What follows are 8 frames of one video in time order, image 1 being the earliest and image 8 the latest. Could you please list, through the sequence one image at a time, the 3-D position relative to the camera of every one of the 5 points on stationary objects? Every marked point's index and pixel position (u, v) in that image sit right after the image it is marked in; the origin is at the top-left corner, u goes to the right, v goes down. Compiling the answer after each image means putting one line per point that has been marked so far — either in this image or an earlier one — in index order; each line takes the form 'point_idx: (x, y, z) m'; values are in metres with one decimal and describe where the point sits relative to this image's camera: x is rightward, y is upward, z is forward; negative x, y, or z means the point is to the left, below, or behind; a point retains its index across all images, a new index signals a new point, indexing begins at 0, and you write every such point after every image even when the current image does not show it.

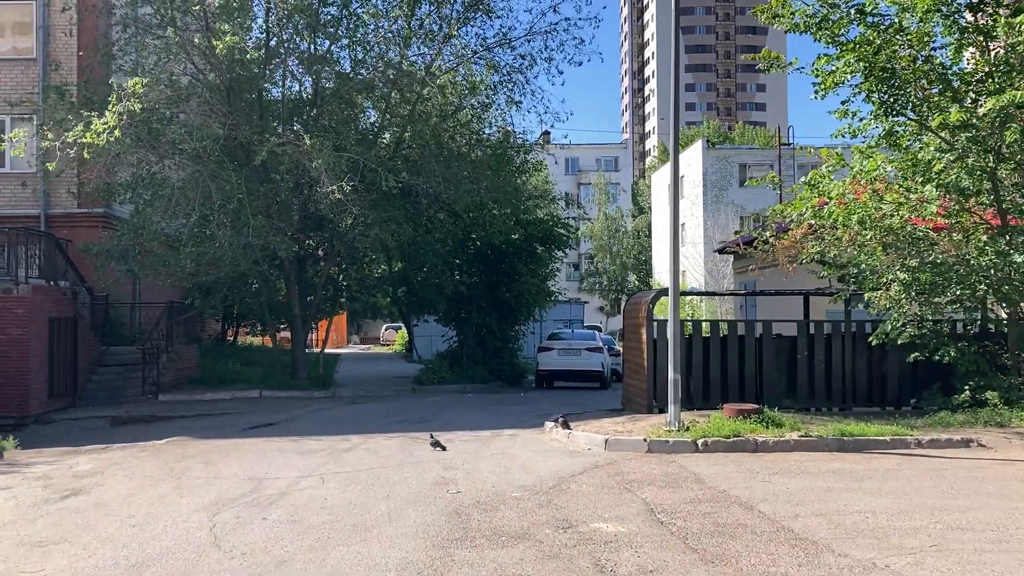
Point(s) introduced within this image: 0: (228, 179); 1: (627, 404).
0: (-5.2, +2.0, +17.1) m
1: (+1.6, -1.7, +13.4) m
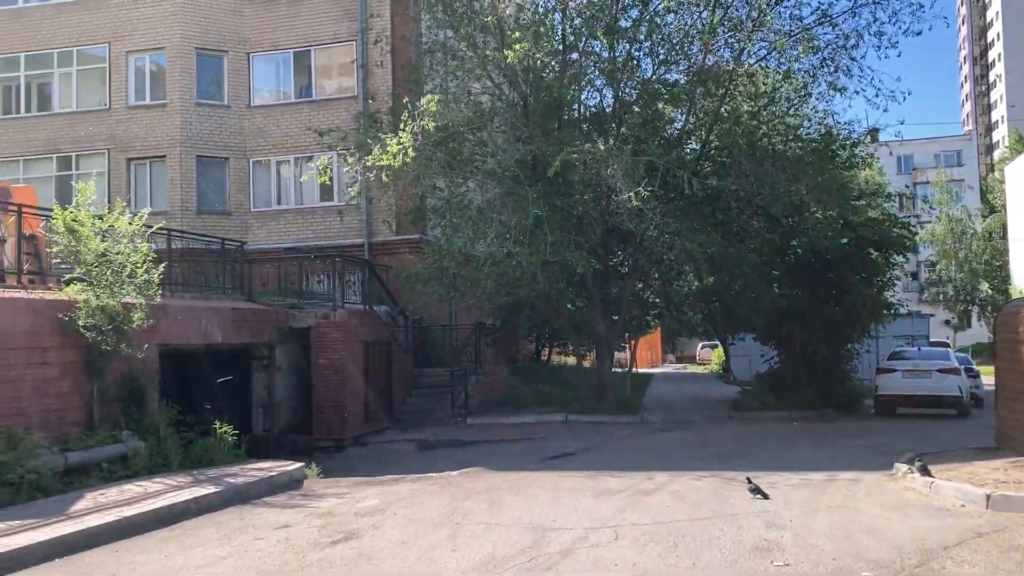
0: (+0.2, +1.6, +16.4) m
1: (+5.6, -1.7, +10.6) m
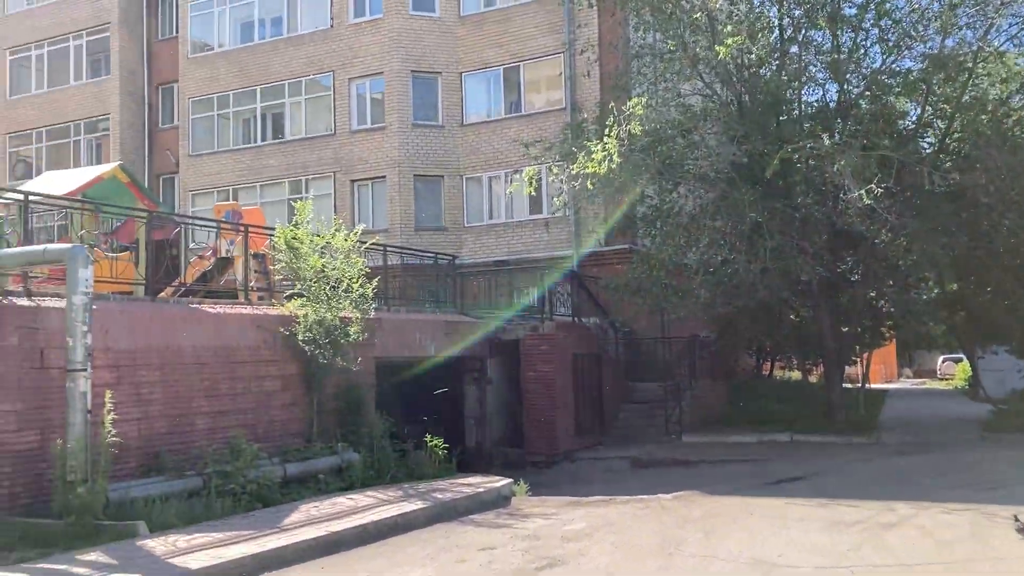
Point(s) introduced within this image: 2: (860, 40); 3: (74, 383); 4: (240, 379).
0: (+3.8, +1.5, +15.5) m
1: (+7.7, -1.7, +8.6) m
2: (+5.7, +4.2, +15.4) m
3: (-3.8, -0.8, +8.1) m
4: (-3.2, -1.1, +11.2) m
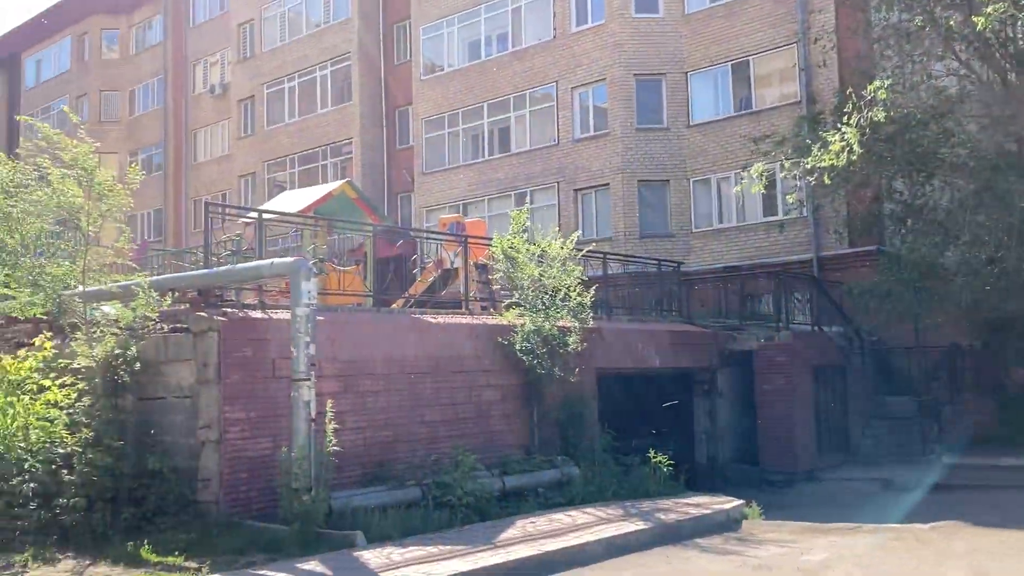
0: (+7.2, +1.5, +13.6) m
1: (+9.4, -1.6, +5.9) m
2: (+9.0, +4.2, +13.2) m
3: (-1.9, -0.9, +8.3) m
4: (-0.6, -1.2, +11.1) m
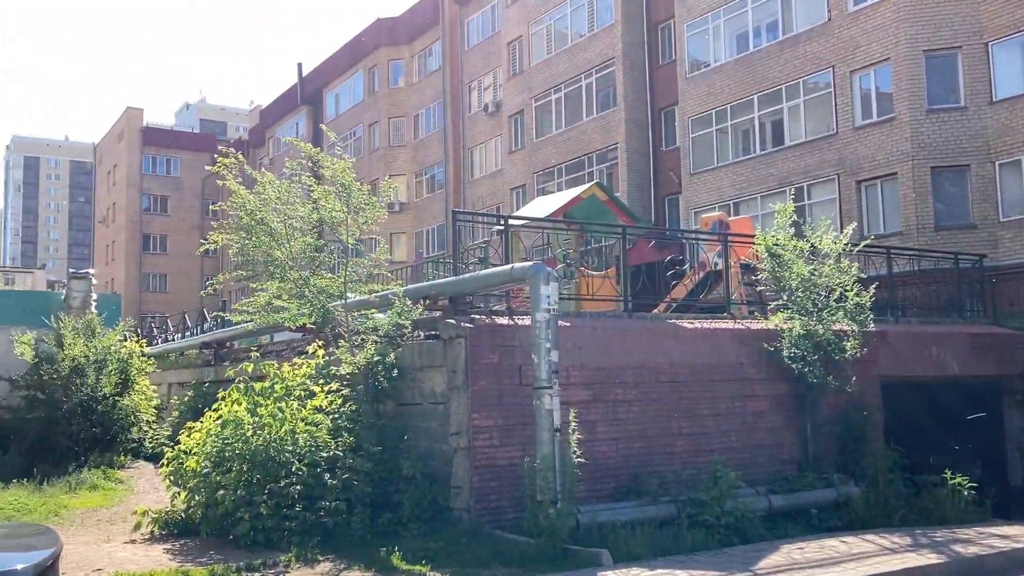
0: (+10.5, +1.6, +10.5) m
1: (+10.3, -1.4, +2.4) m
2: (+12.0, +4.4, +9.5) m
3: (+0.2, -1.0, +8.1) m
4: (+2.3, -1.2, +10.4) m
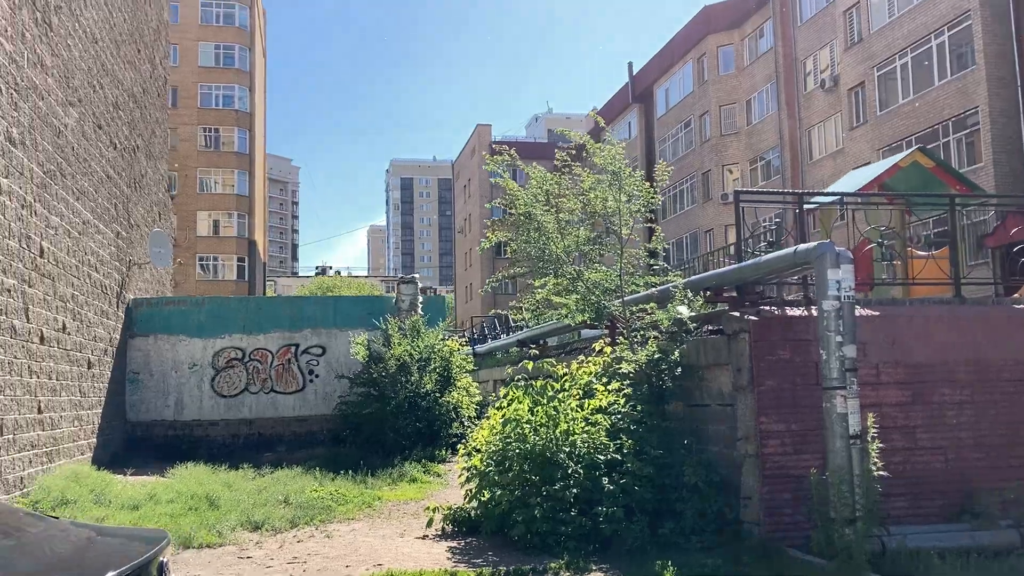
0: (+12.7, +2.1, +5.5) m
1: (+9.8, -0.9, -2.0) m
2: (+13.6, +4.9, +4.1) m
3: (+2.4, -0.9, +6.9) m
4: (+5.1, -1.0, +8.3) m
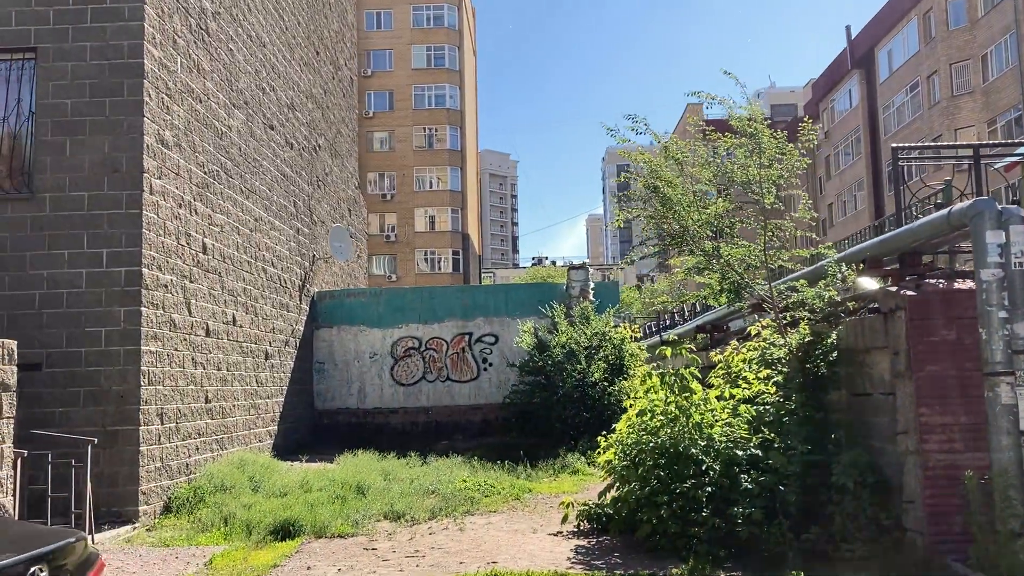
0: (+12.6, +2.6, +1.9) m
1: (+8.1, -0.7, -4.6) m
2: (+13.1, +5.4, +0.3) m
3: (+3.0, -0.6, +5.7) m
4: (+6.0, -0.7, +6.4) m
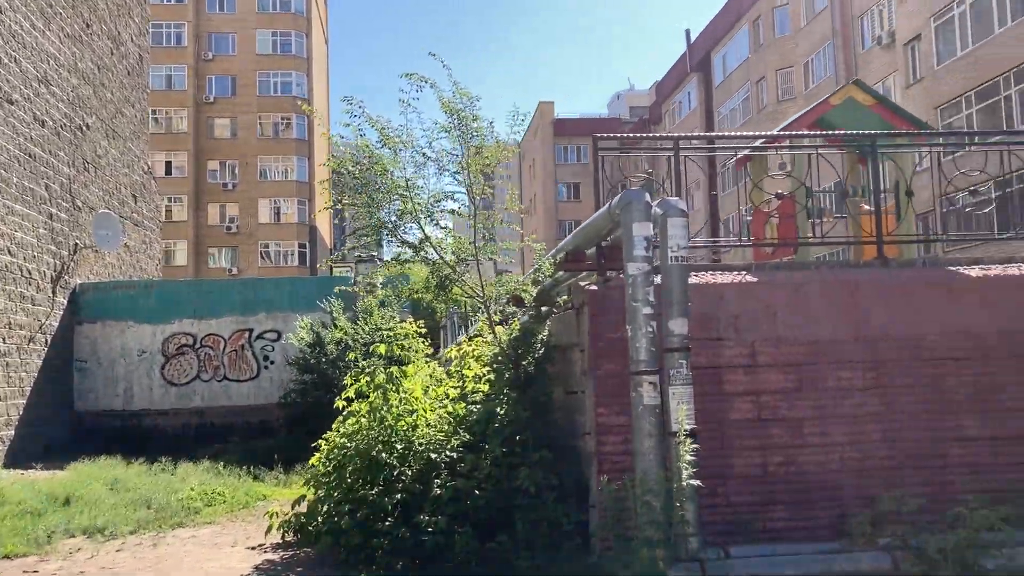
0: (+10.9, +2.6, +3.0) m
1: (+7.3, -0.7, -4.1) m
2: (+11.6, +5.3, +1.5) m
3: (+0.8, -0.6, +5.5) m
4: (+3.7, -0.7, +6.6) m
